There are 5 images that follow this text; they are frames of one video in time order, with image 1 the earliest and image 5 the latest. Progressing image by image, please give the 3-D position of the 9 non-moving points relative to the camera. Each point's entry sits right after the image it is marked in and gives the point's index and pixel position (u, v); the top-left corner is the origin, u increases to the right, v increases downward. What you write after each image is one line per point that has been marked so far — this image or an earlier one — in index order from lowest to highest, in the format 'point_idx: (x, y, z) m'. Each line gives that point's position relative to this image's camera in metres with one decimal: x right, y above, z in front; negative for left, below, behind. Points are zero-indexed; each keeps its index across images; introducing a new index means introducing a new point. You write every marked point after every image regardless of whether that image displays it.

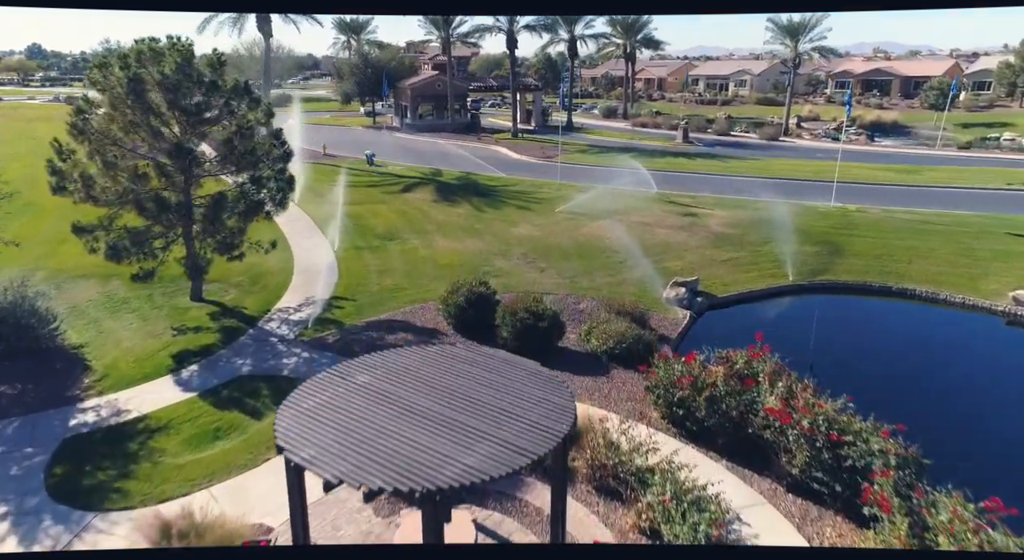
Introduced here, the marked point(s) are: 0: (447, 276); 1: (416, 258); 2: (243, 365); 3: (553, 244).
0: (-1.5, +0.1, +15.4) m
1: (-2.5, +0.6, +16.5) m
2: (-4.3, -1.4, +10.3) m
3: (+1.1, +1.0, +17.9) m
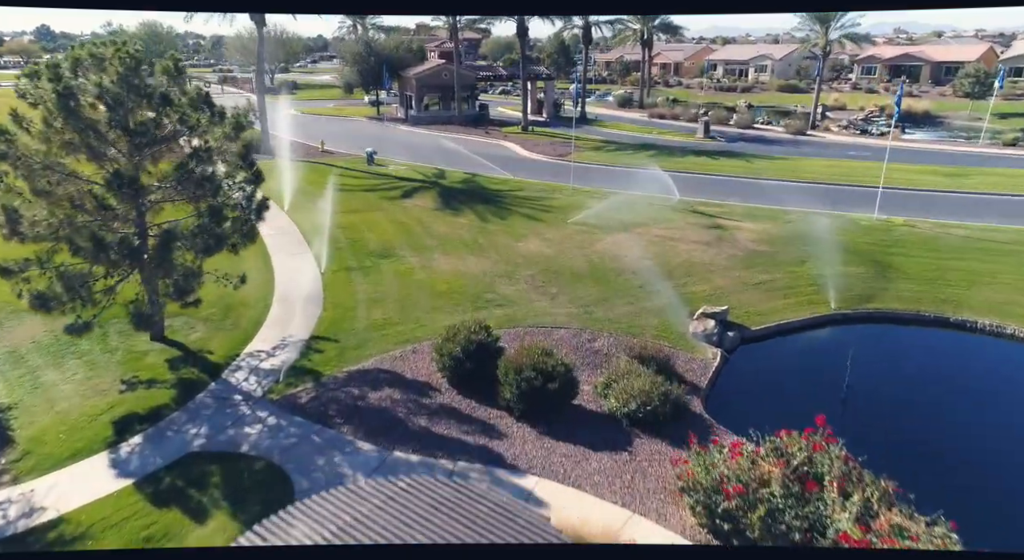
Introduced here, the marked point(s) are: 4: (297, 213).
0: (-1.4, -0.6, +13.7) m
1: (-2.3, 0.0, +14.8) m
2: (-4.3, -2.1, +8.7) m
3: (+1.3, +0.4, +16.1) m
4: (-6.6, +2.0, +19.3) m
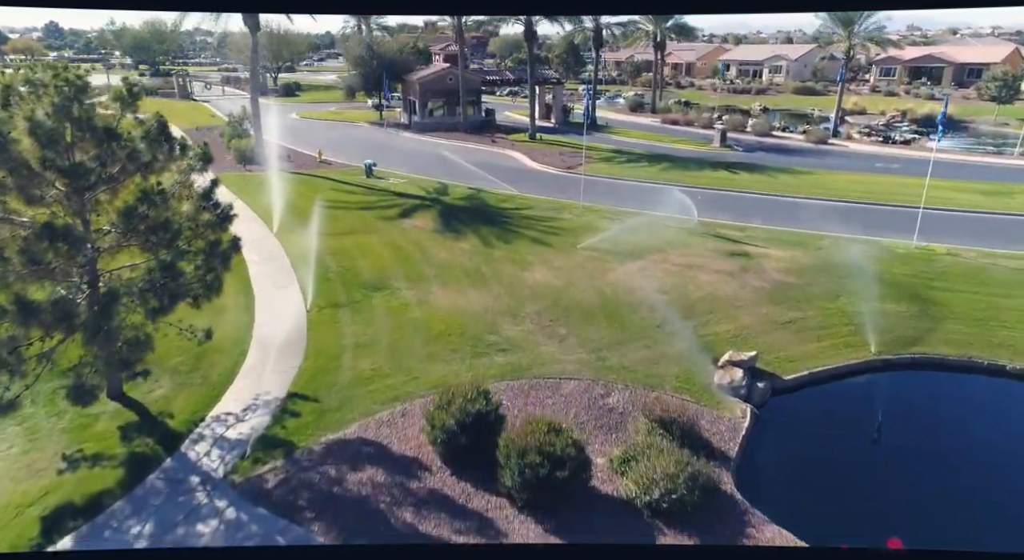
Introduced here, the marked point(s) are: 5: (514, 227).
0: (-1.3, -1.4, +12.3) m
1: (-2.2, -0.8, +13.4) m
2: (-4.3, -3.0, +7.3) m
3: (+1.4, -0.4, +14.7) m
4: (-6.4, +1.3, +18.0) m
5: (+0.1, +1.6, +19.2) m
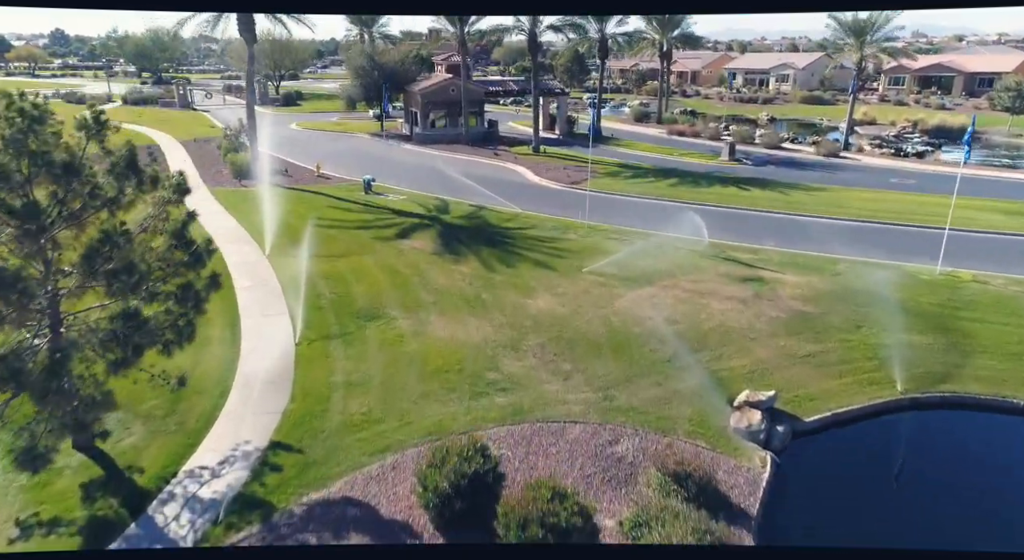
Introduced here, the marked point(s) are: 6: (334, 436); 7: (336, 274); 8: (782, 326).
0: (-1.3, -2.0, +11.5) m
1: (-2.2, -1.5, +12.6) m
2: (-4.3, -3.5, +6.5) m
3: (+1.4, -1.1, +13.8) m
4: (-6.3, +0.6, +17.2) m
5: (+0.1, +0.9, +18.4) m
6: (-2.8, -2.4, +10.0) m
7: (-4.4, +0.2, +16.1) m
8: (+6.0, -1.0, +14.2) m
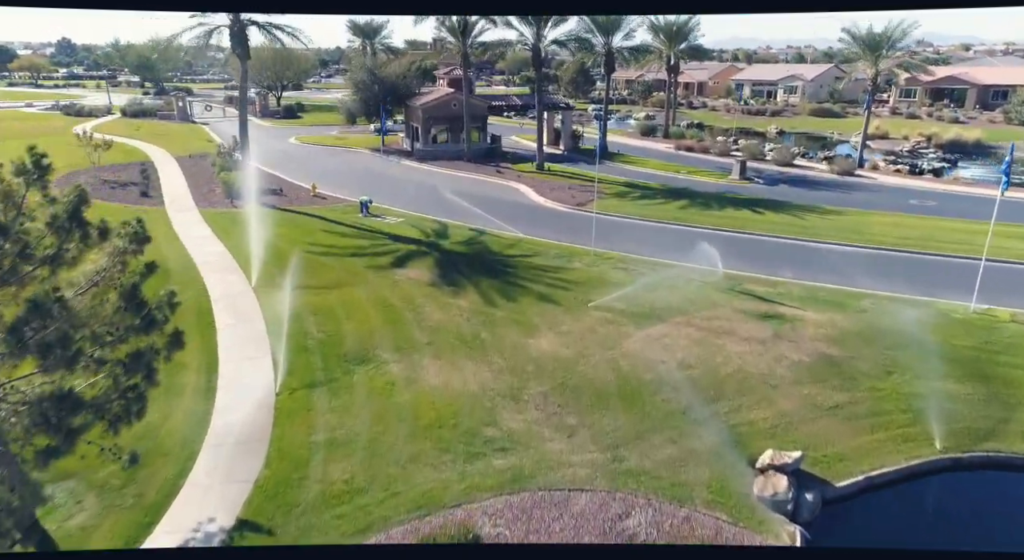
0: (-1.3, -2.8, +10.4) m
1: (-2.2, -2.3, +11.5) m
2: (-4.4, -4.3, +5.4) m
3: (+1.4, -1.9, +12.7) m
4: (-6.3, -0.2, +16.2) m
5: (+0.2, 0.0, +17.3) m
6: (-2.8, -3.2, +8.9) m
7: (-4.4, -0.7, +15.1) m
8: (+6.0, -1.9, +13.0) m
